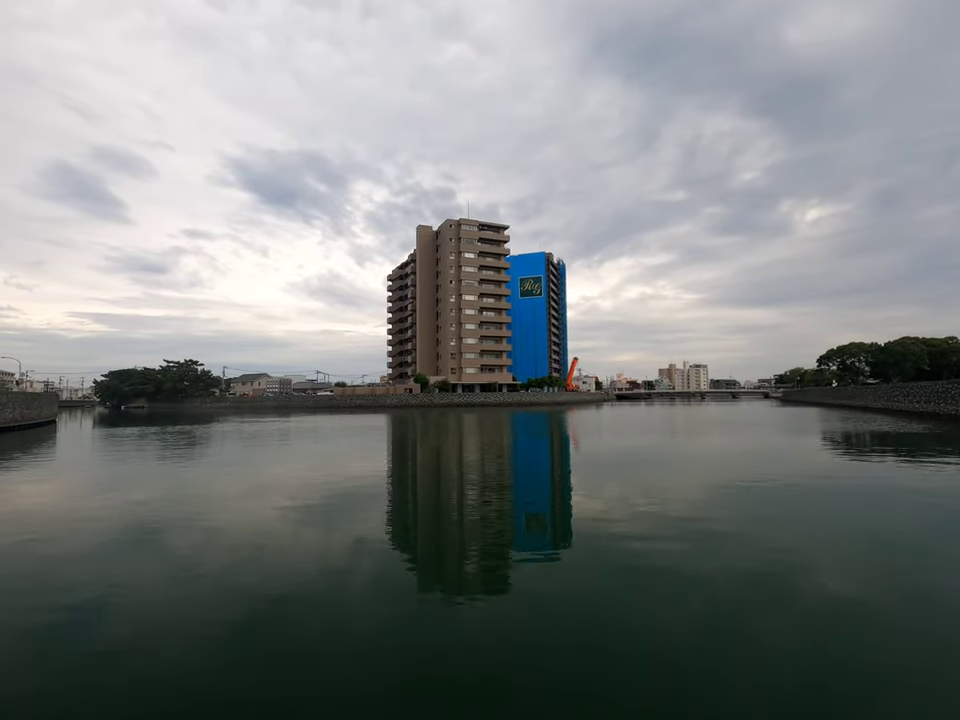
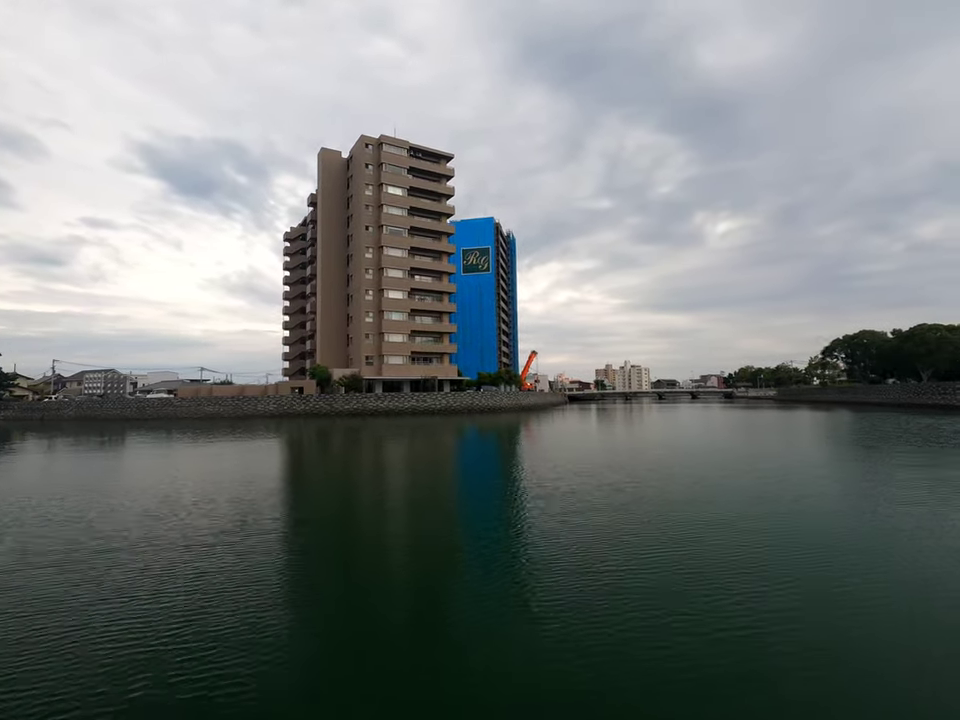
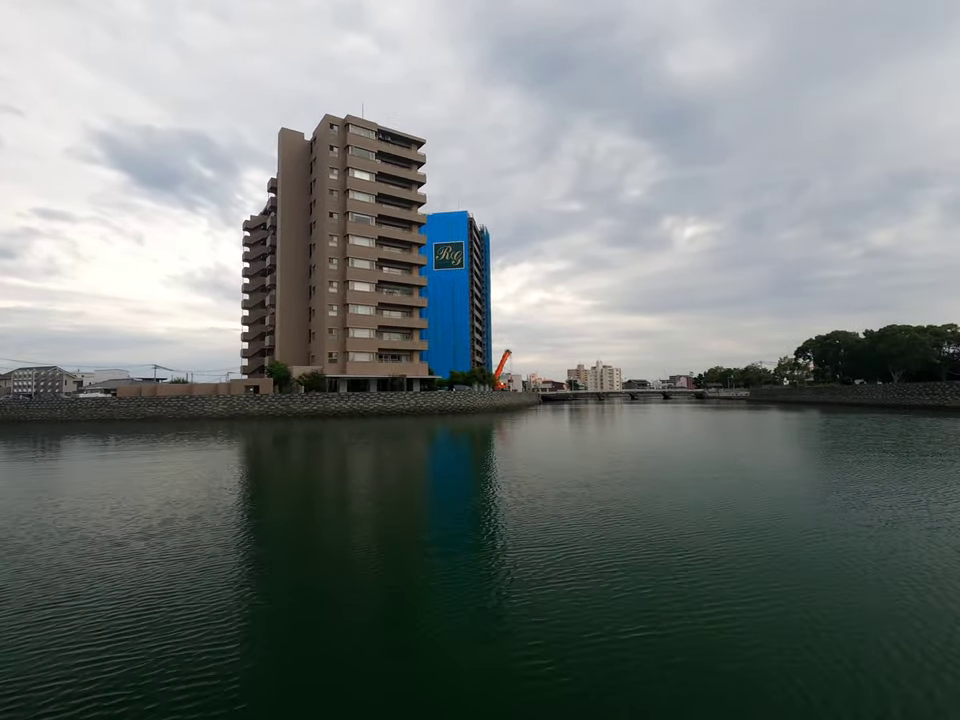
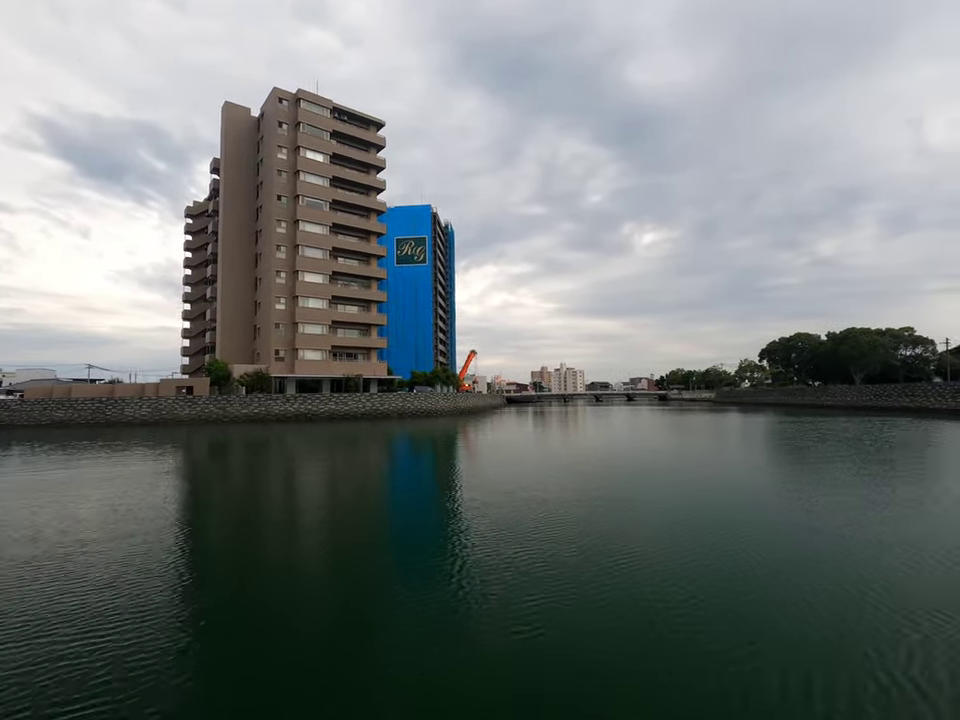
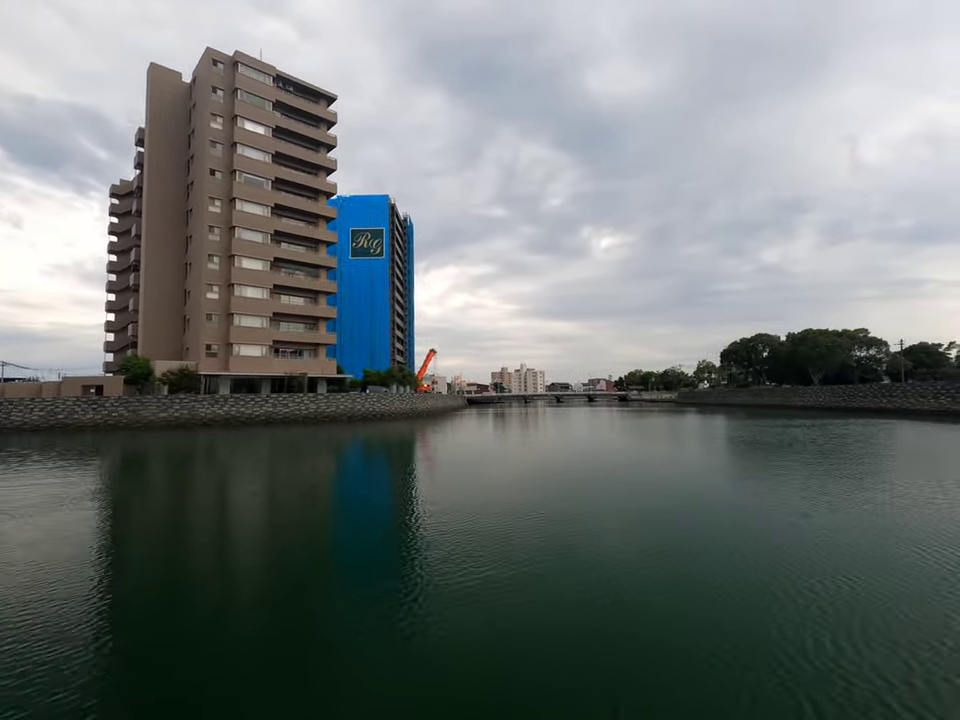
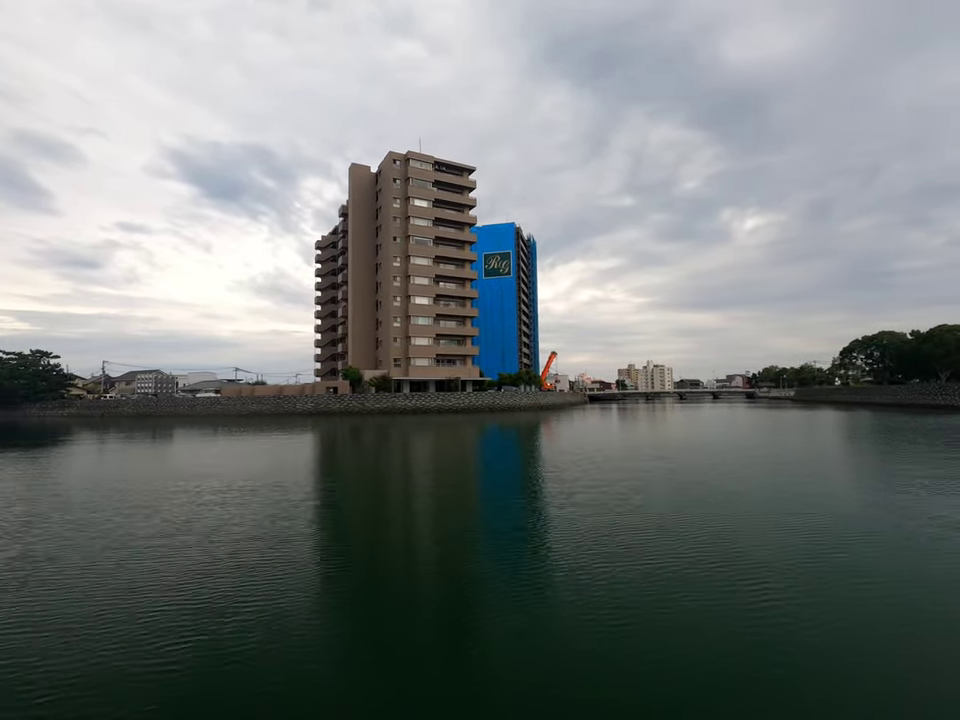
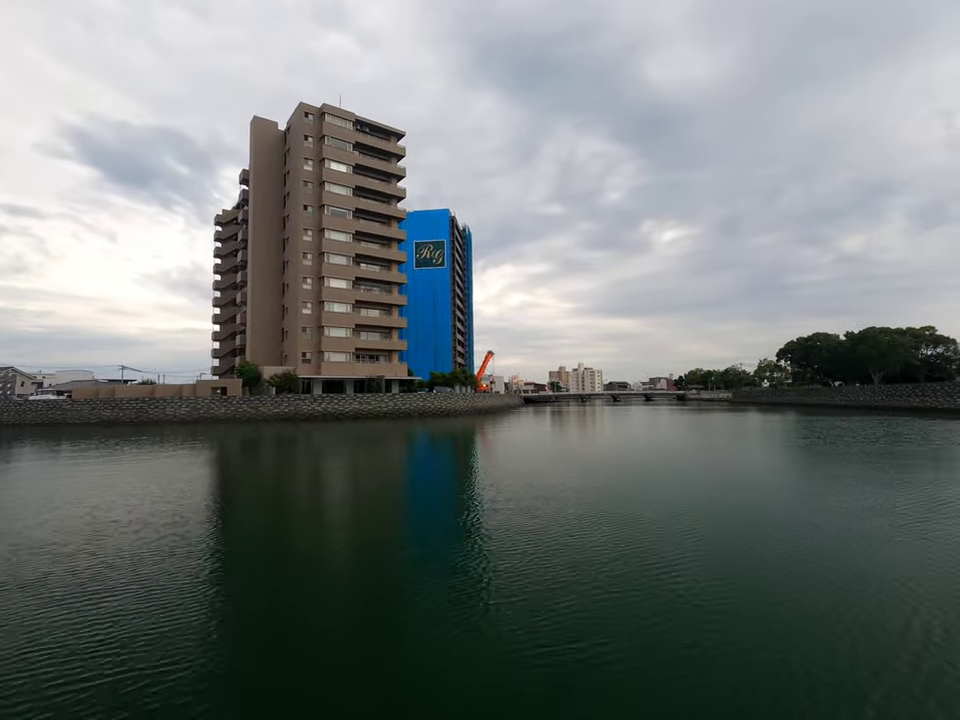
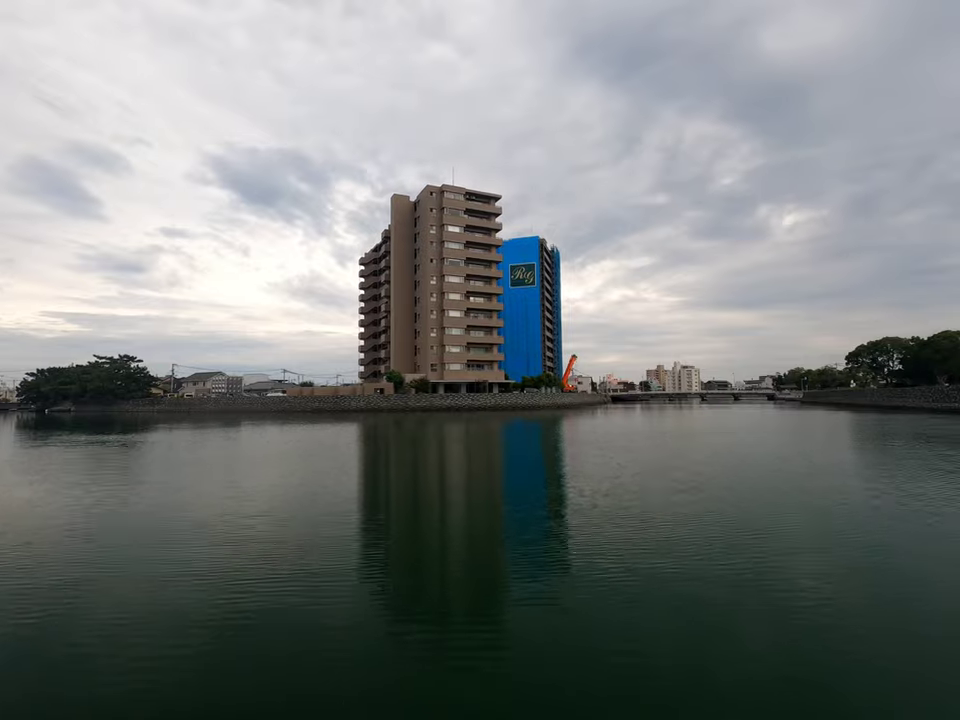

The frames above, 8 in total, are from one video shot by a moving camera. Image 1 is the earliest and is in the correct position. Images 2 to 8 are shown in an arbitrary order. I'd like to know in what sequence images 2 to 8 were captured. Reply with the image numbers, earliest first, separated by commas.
8, 6, 2, 3, 7, 4, 5
